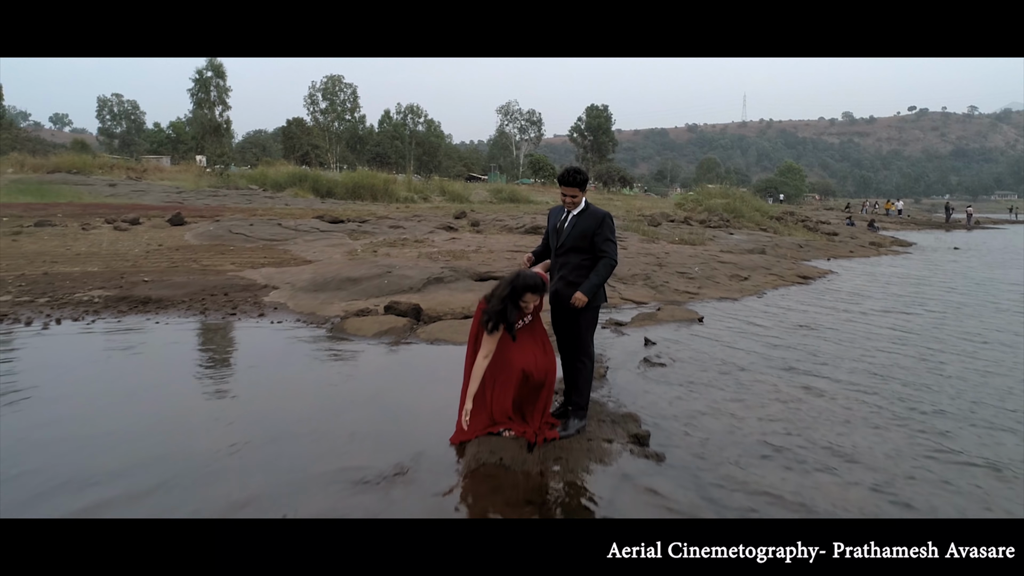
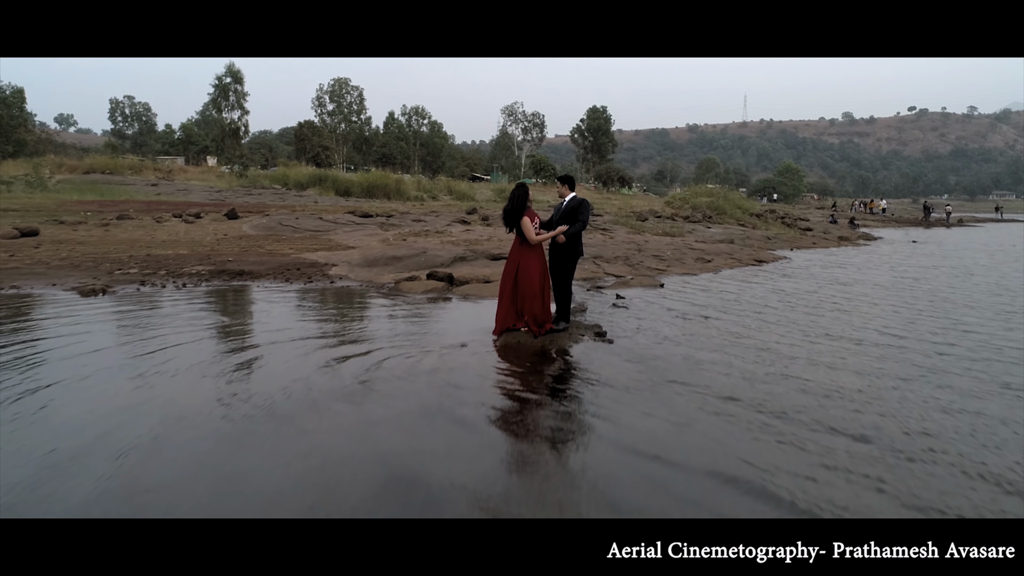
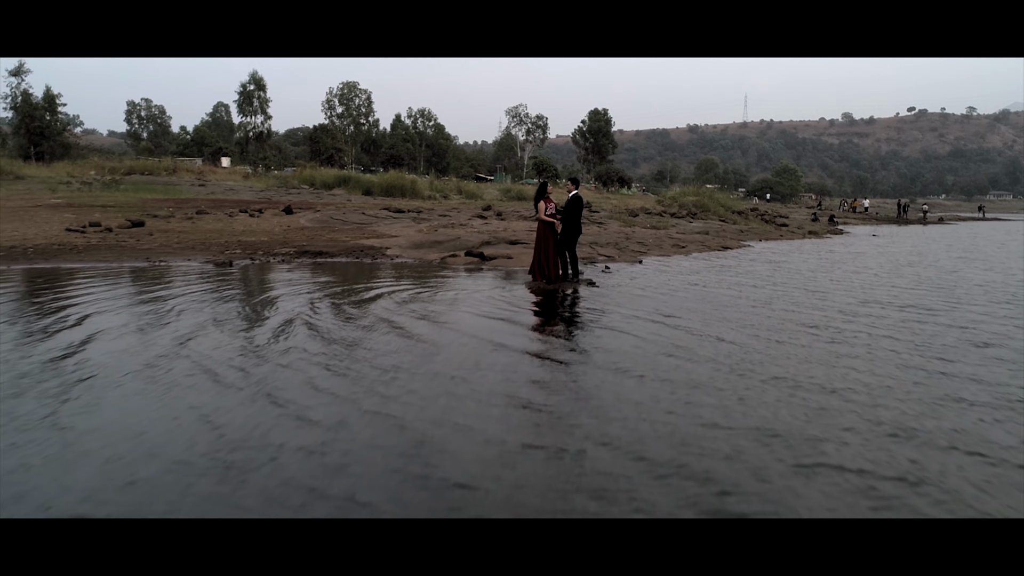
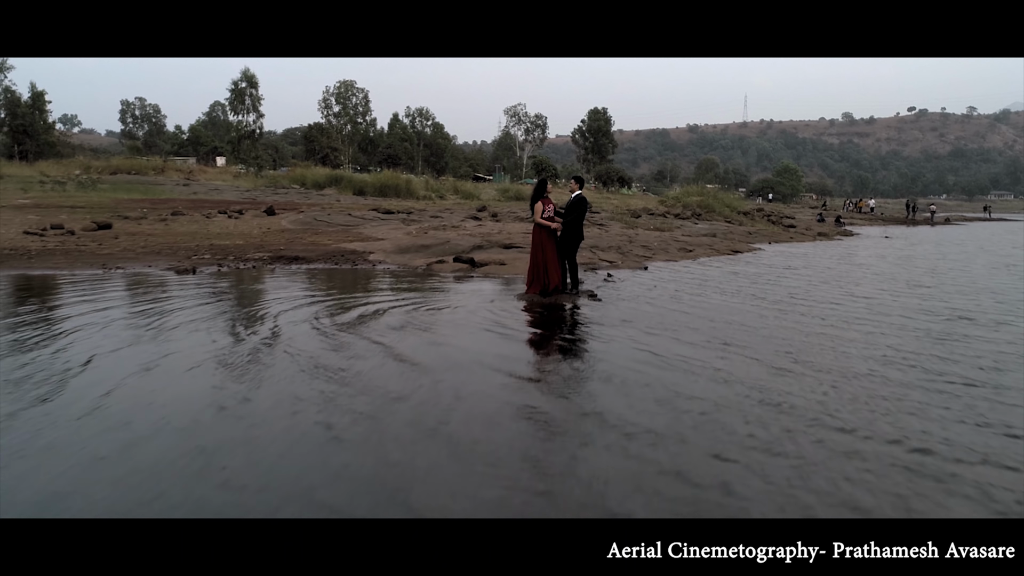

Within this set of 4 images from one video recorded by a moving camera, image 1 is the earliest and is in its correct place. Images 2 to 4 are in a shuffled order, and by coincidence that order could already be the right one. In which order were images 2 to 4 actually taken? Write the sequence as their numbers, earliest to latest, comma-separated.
2, 4, 3
